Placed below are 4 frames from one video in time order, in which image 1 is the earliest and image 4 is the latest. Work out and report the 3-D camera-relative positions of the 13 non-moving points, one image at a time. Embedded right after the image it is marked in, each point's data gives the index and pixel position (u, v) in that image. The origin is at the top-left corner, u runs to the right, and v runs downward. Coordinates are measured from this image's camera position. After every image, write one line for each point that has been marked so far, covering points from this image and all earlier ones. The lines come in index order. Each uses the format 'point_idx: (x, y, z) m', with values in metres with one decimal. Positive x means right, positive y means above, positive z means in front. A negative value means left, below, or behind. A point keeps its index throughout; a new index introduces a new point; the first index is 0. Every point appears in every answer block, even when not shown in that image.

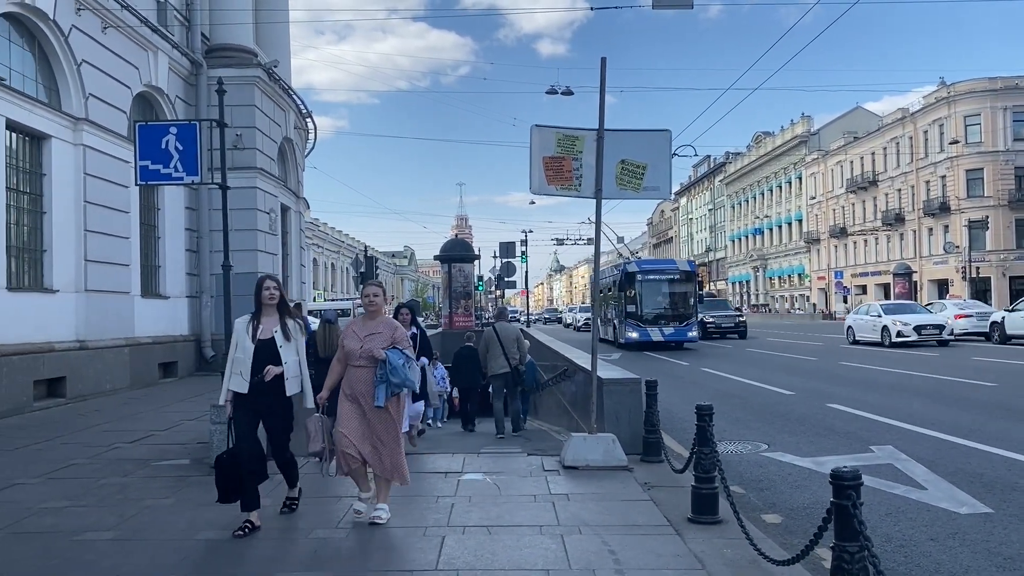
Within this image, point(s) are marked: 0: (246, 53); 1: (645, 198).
0: (-6.1, +5.3, +19.7) m
1: (+1.3, +0.9, +8.7) m
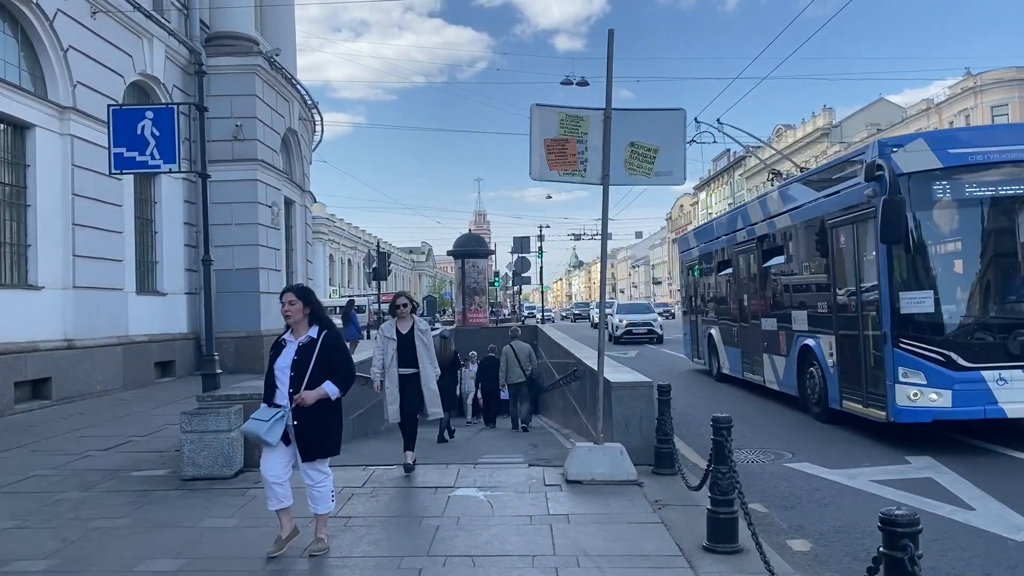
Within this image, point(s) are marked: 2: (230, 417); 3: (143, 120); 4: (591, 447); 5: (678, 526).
0: (-5.9, +5.4, +19.0) m
1: (+1.3, +1.0, +7.9) m
2: (-2.5, -1.1, +7.6) m
3: (-4.2, +1.9, +9.9) m
4: (+0.7, -1.3, +7.3) m
5: (+1.1, -1.6, +5.9) m
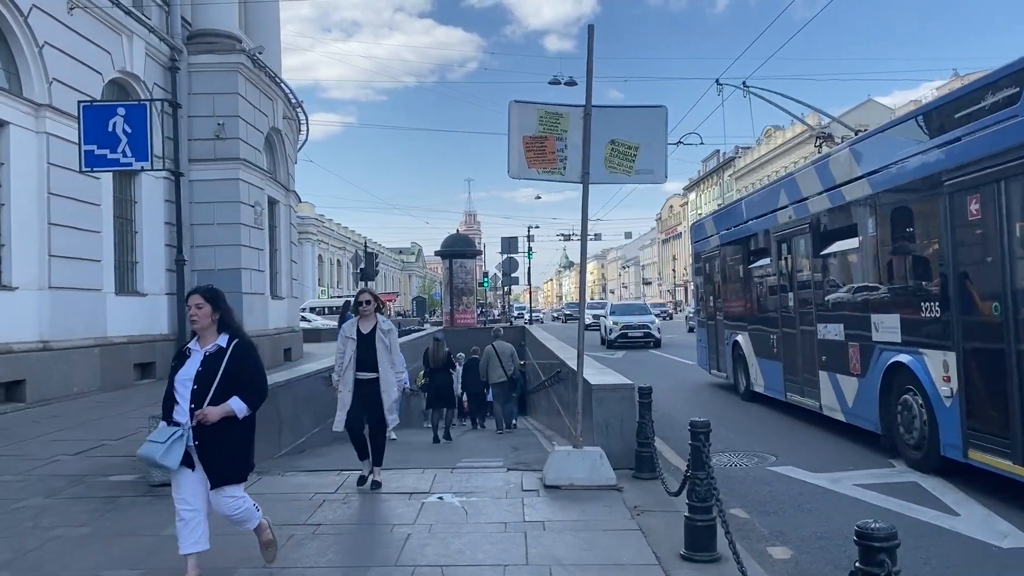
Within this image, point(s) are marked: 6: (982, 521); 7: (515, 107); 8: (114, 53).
0: (-6.2, +5.4, +18.8) m
1: (+1.1, +1.0, +7.8) m
2: (-2.7, -1.1, +7.4) m
3: (-4.4, +1.9, +9.7) m
4: (+0.5, -1.3, +7.2) m
5: (+1.0, -1.6, +5.8) m
6: (+3.3, -1.6, +6.0) m
7: (0.0, +1.6, +7.6) m
8: (-7.3, +4.3, +16.0) m
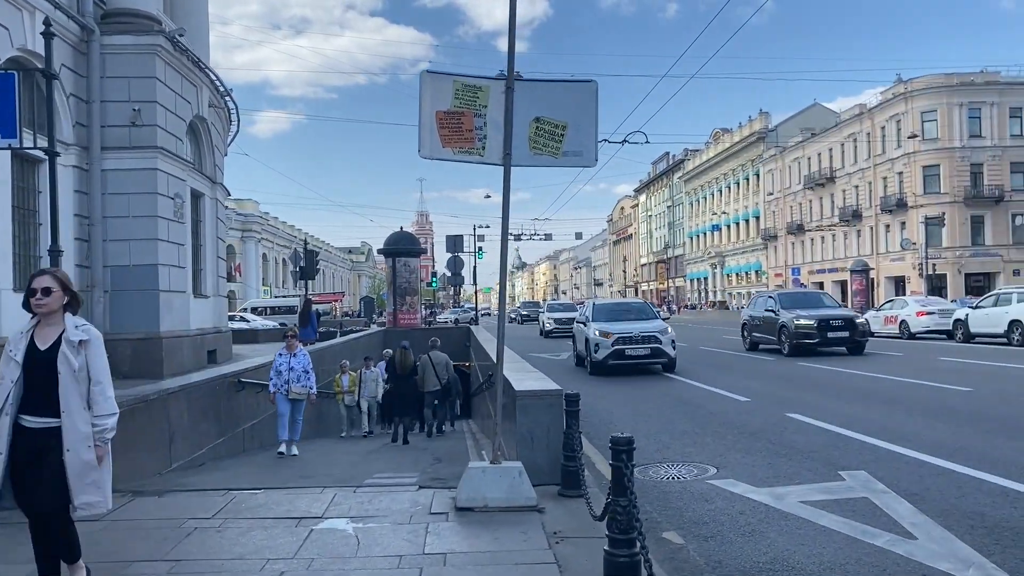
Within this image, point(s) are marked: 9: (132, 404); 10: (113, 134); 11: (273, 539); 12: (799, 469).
0: (-7.5, +5.5, +17.6) m
1: (+0.4, +1.0, +7.0) m
2: (-3.4, -1.1, +6.4) m
3: (-5.2, +2.0, +8.6) m
4: (-0.2, -1.3, +6.3) m
5: (+0.4, -1.6, +5.0) m
6: (+2.6, -1.6, +5.3) m
7: (-0.7, +1.6, +6.7) m
8: (-8.4, +4.4, +14.7) m
9: (-3.3, -1.0, +7.5) m
10: (-8.0, +3.1, +17.4) m
11: (-1.5, -1.6, +5.5) m
12: (+2.6, -1.6, +7.8) m
